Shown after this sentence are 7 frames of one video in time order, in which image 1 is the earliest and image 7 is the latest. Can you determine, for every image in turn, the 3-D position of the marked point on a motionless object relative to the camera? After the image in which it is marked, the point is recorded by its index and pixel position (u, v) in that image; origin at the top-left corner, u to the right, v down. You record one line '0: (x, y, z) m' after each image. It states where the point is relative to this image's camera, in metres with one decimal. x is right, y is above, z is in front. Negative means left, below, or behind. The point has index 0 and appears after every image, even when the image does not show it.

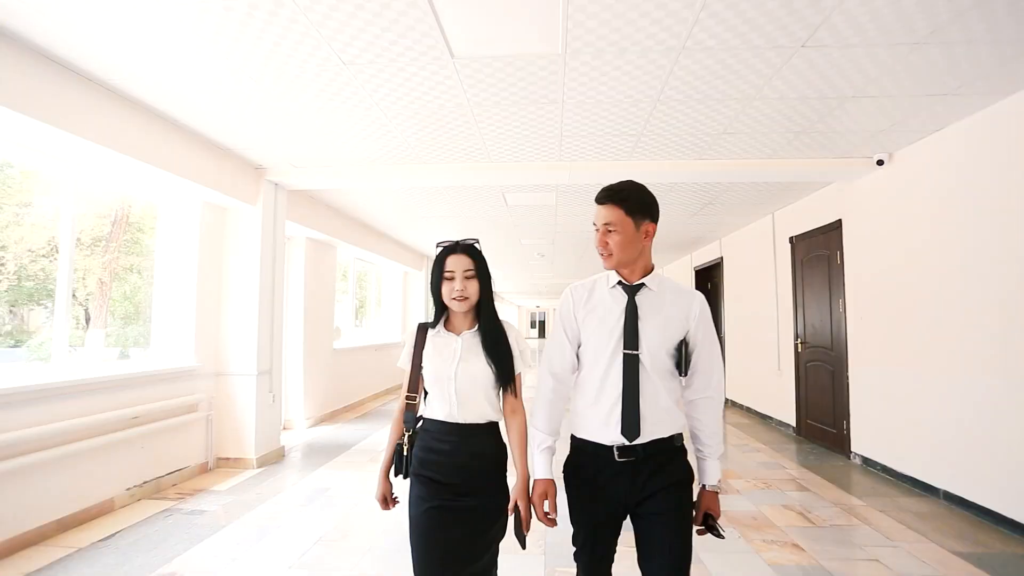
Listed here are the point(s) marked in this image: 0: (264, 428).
0: (-2.3, -1.3, +4.4) m
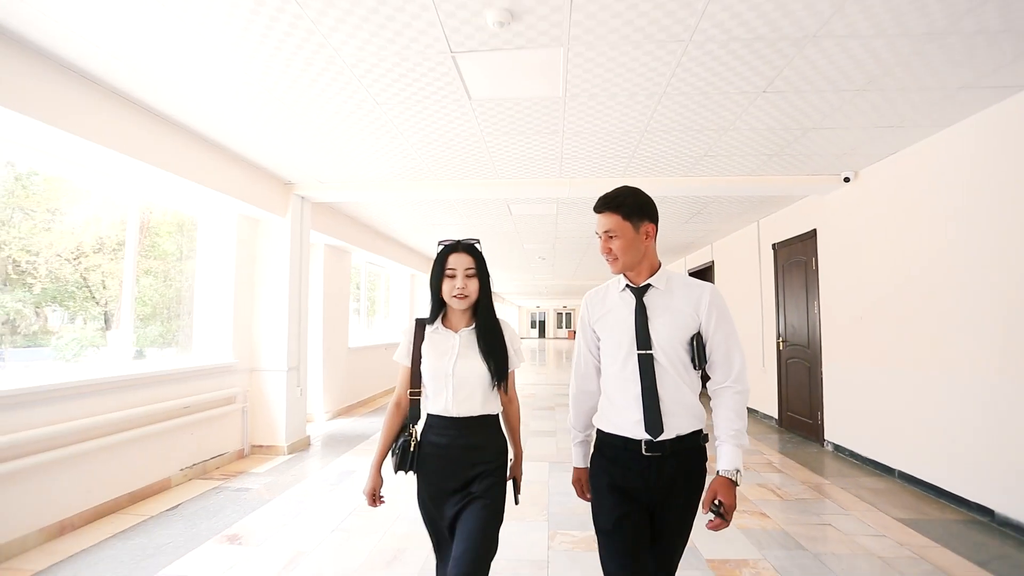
0: (-2.2, -1.3, +4.9) m
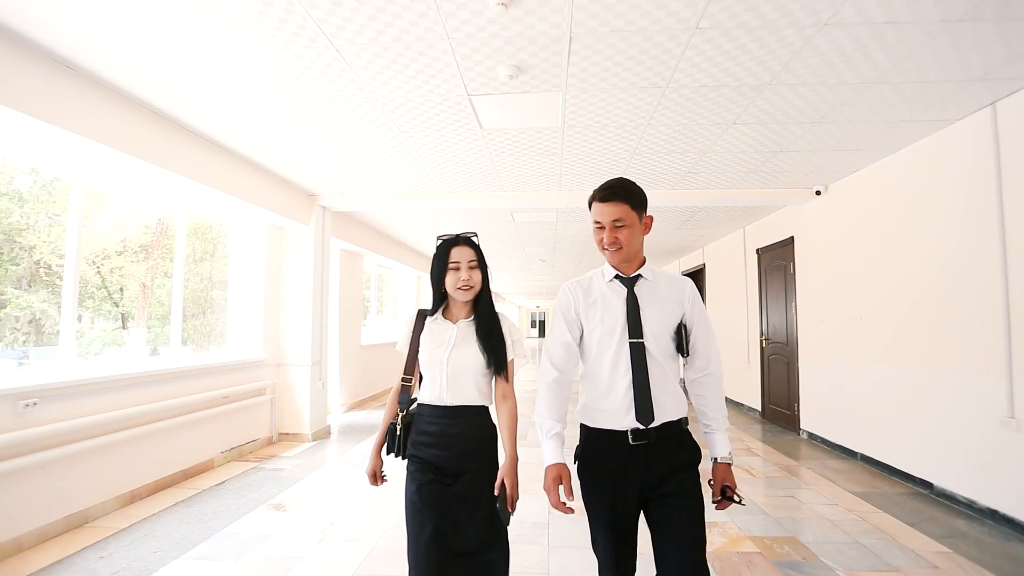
0: (-2.2, -1.3, +5.3) m
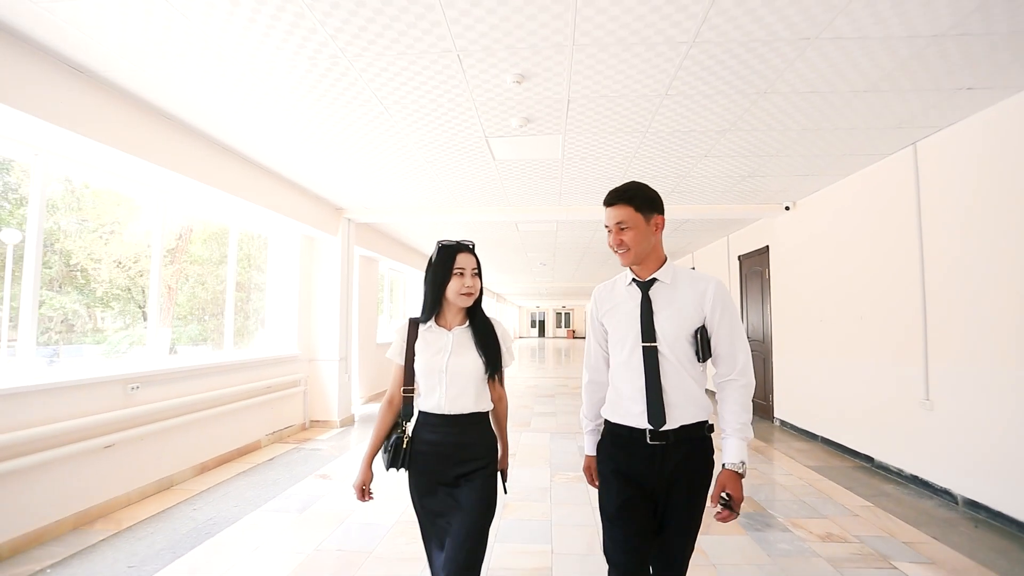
0: (-2.1, -1.4, +6.0) m
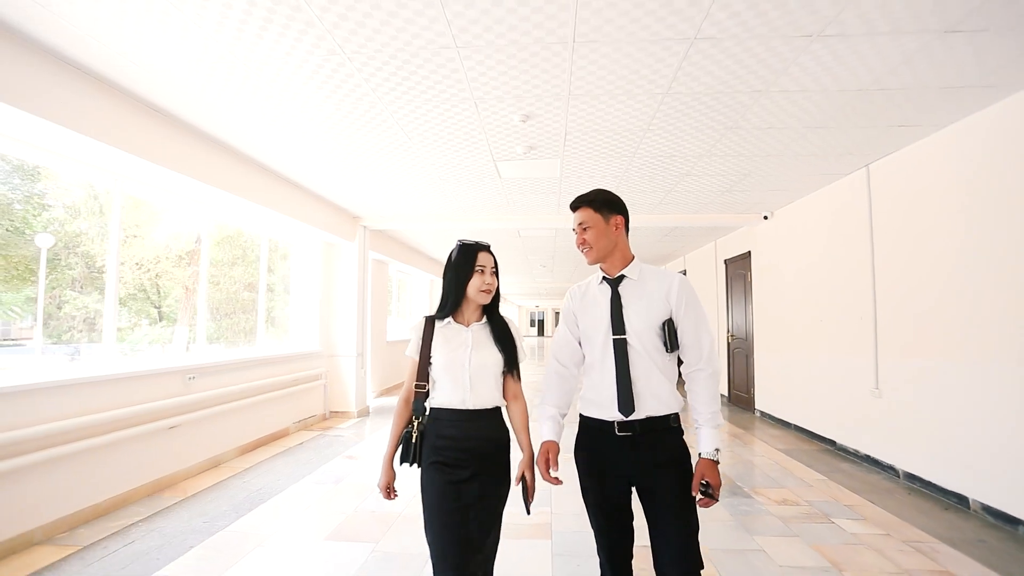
0: (-2.1, -1.4, +6.5) m
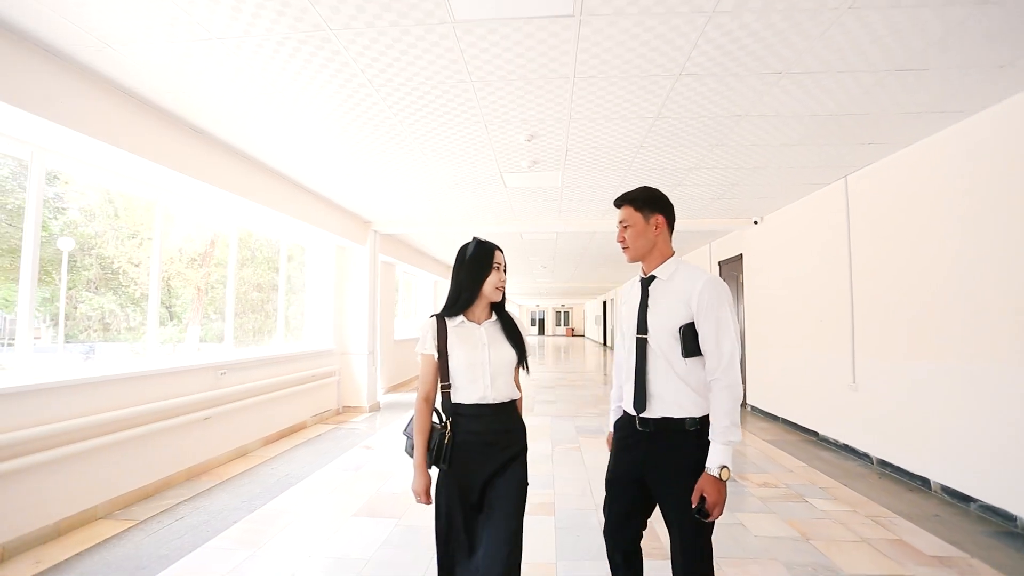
0: (-2.0, -1.4, +6.8) m
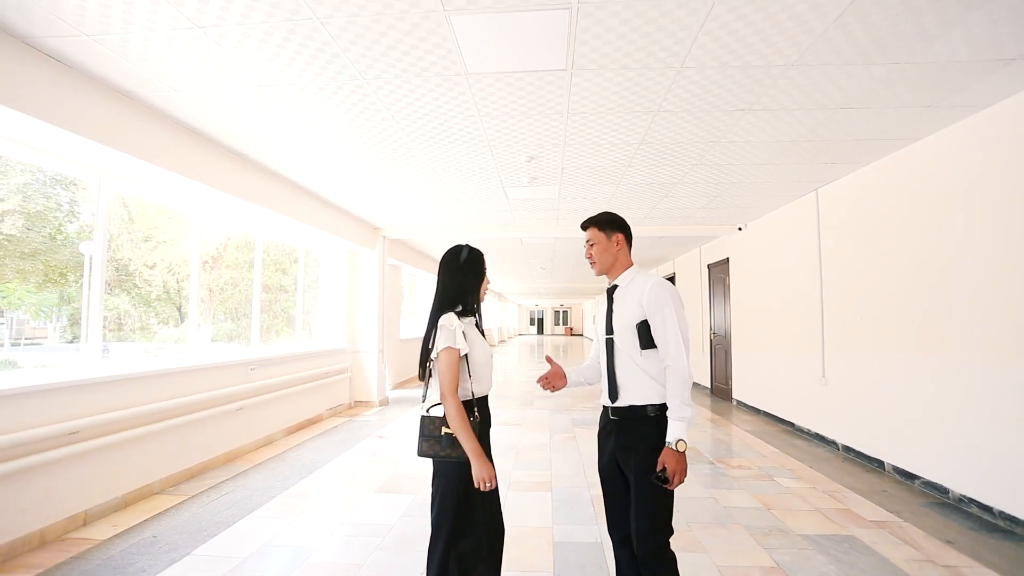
0: (-2.0, -1.5, +7.2) m
